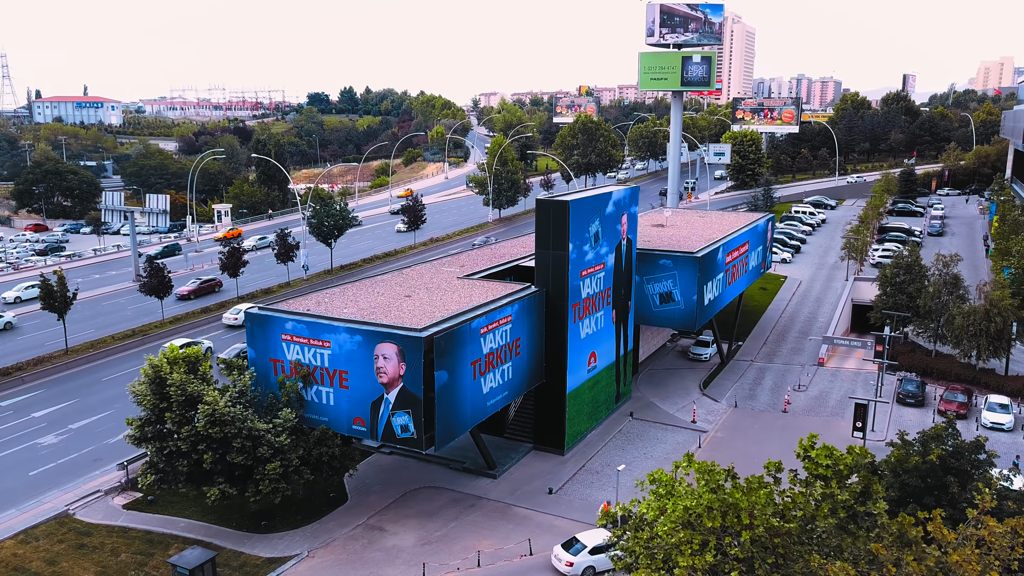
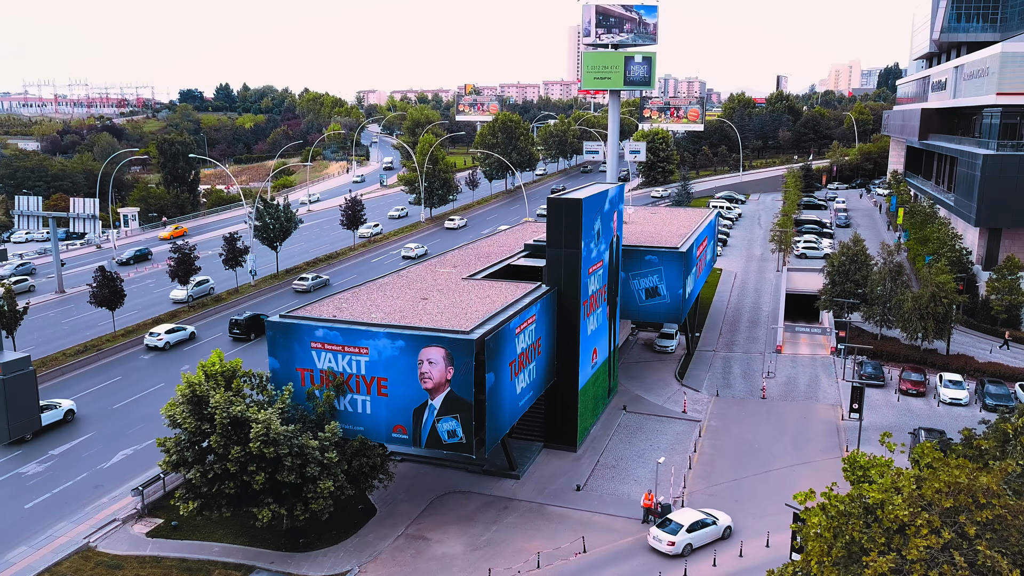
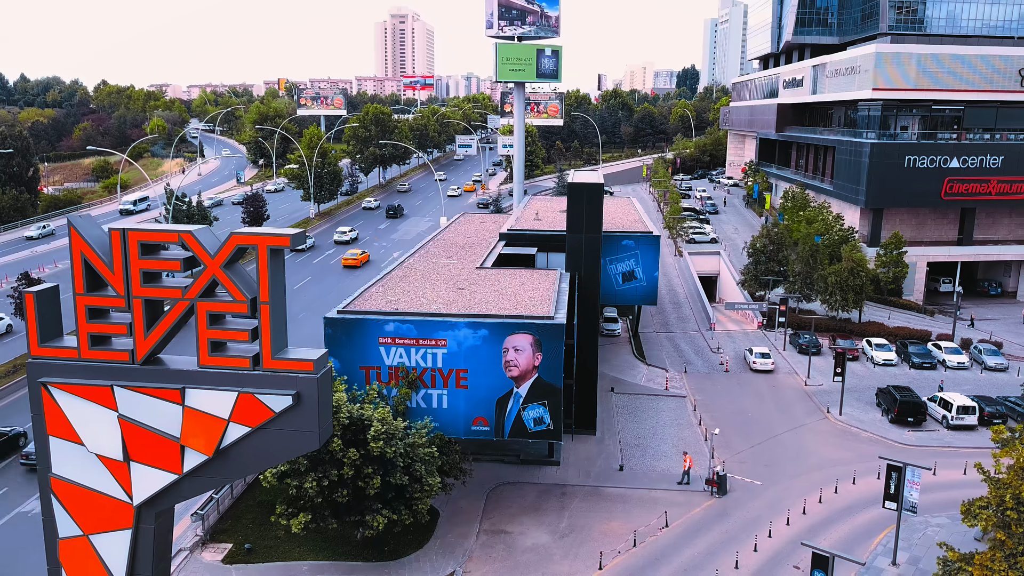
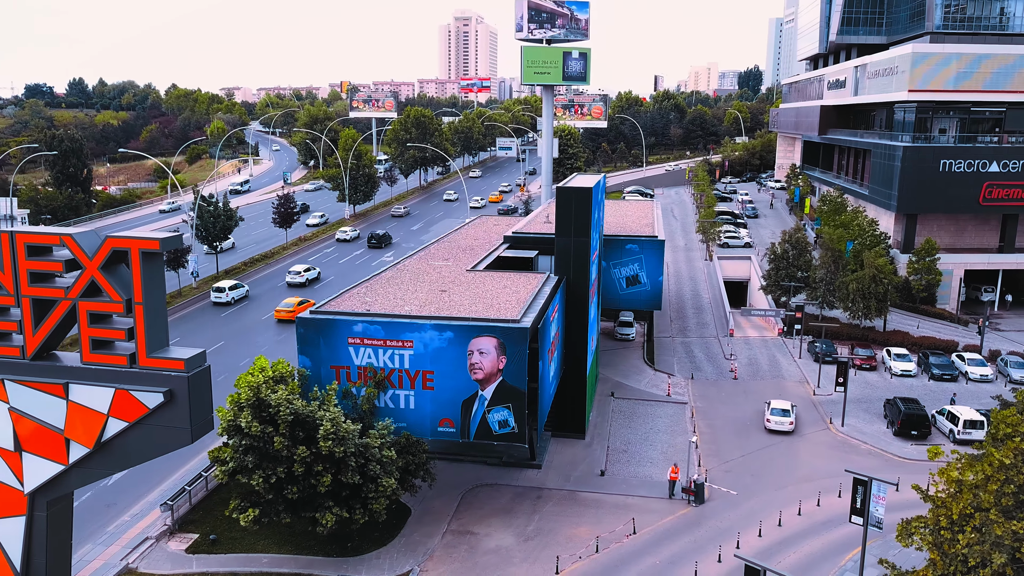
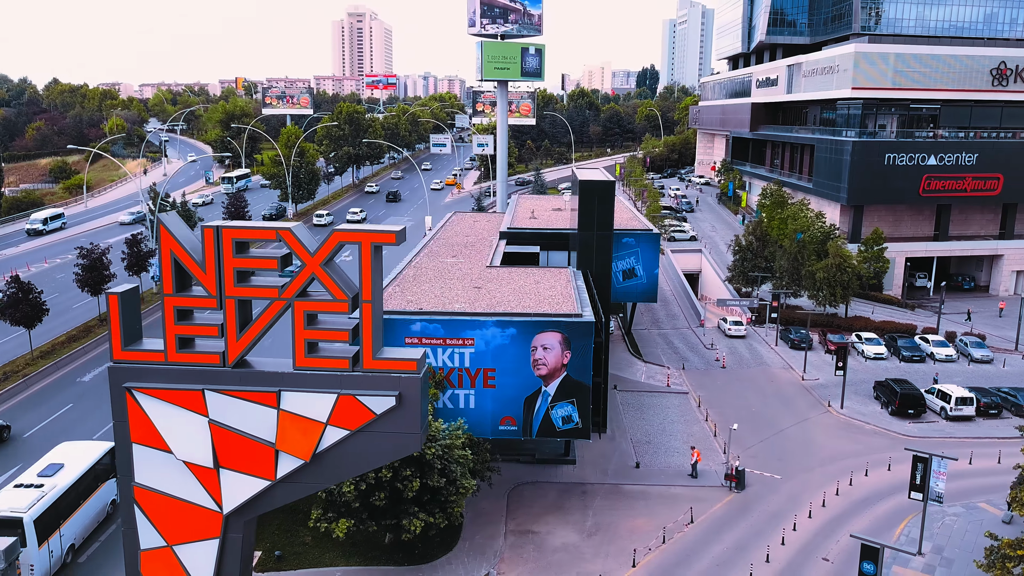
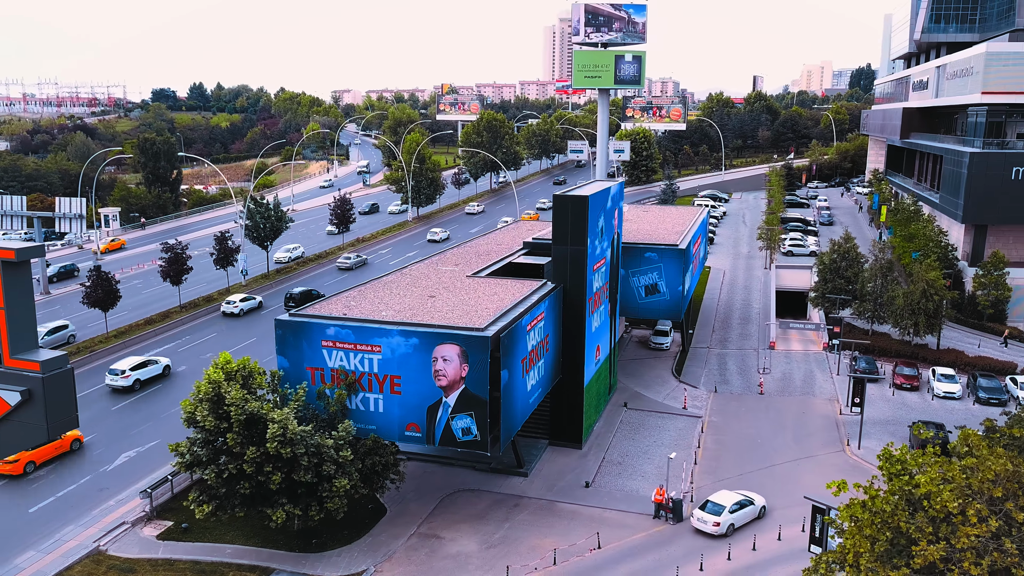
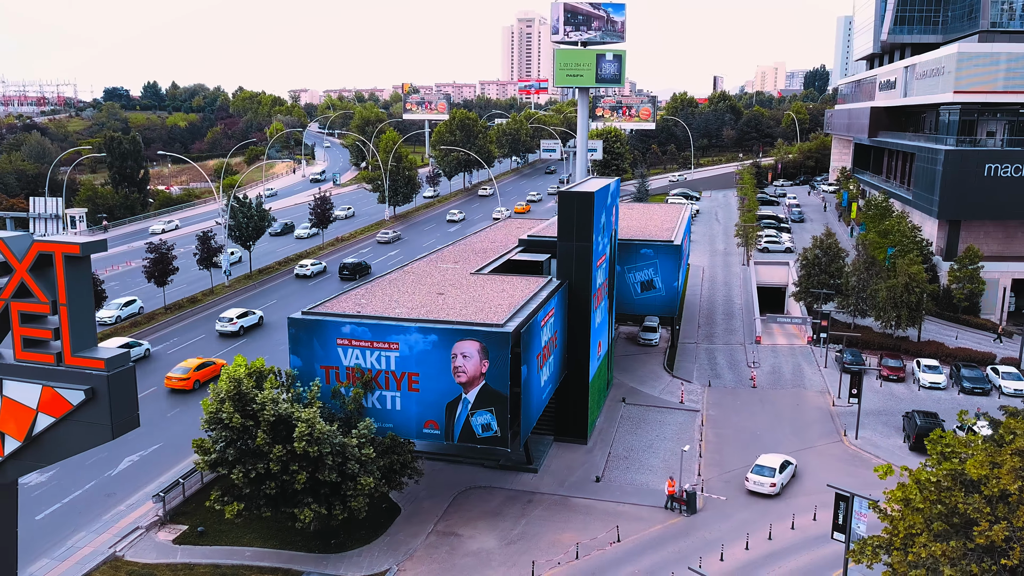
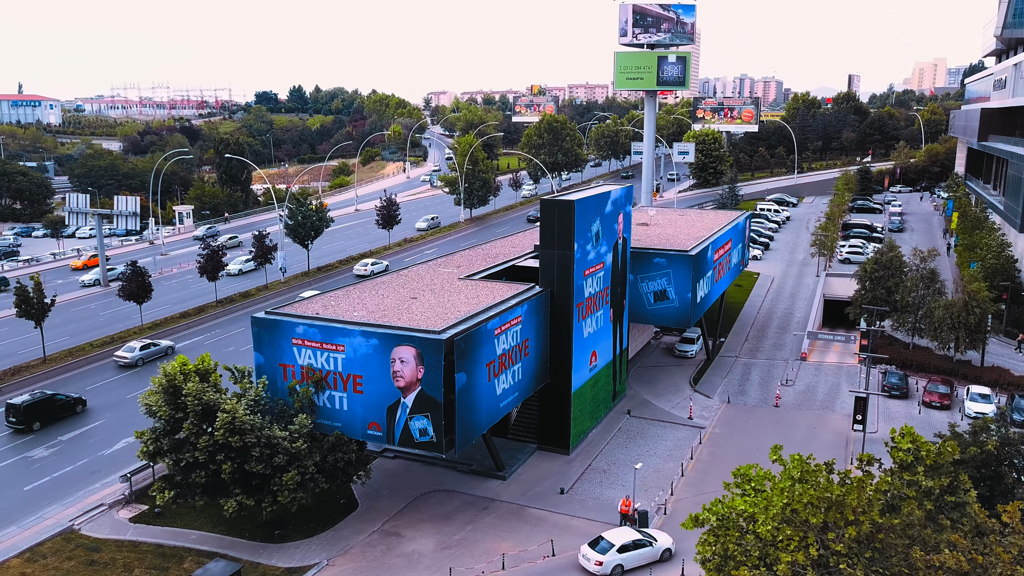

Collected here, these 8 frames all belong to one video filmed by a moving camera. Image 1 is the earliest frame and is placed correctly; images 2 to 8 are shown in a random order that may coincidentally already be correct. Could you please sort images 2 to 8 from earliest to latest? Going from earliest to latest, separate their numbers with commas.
8, 2, 6, 7, 4, 3, 5
